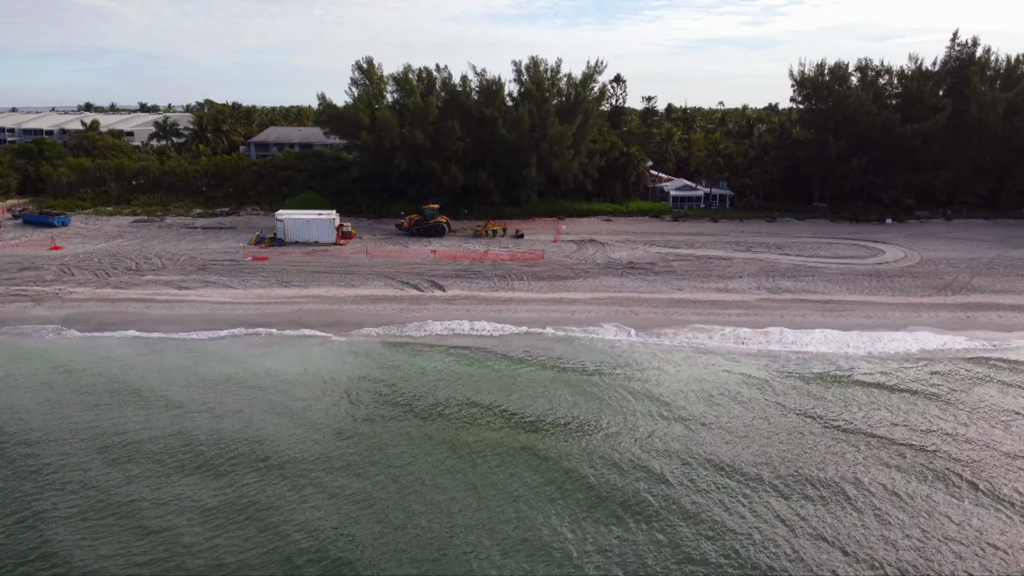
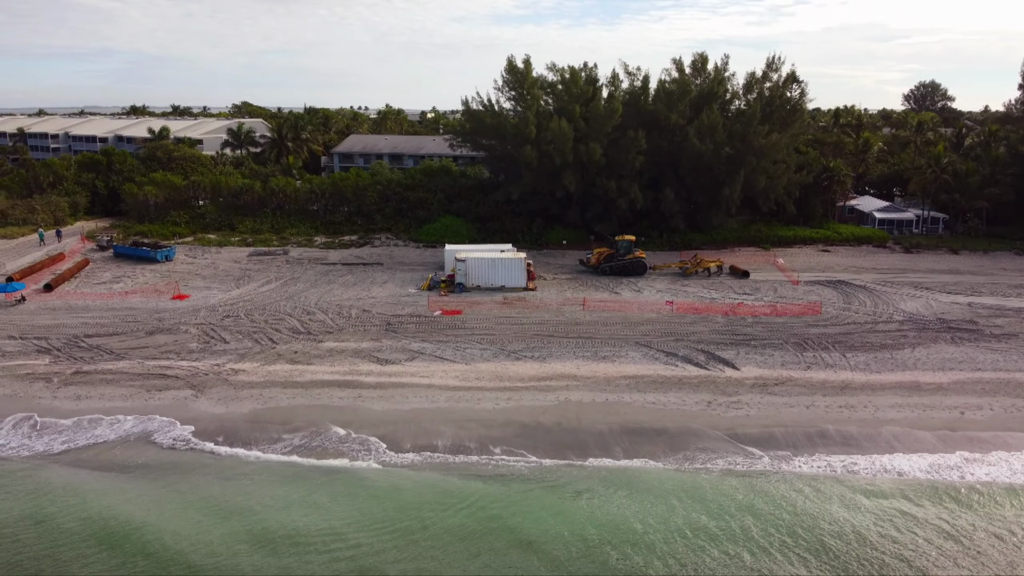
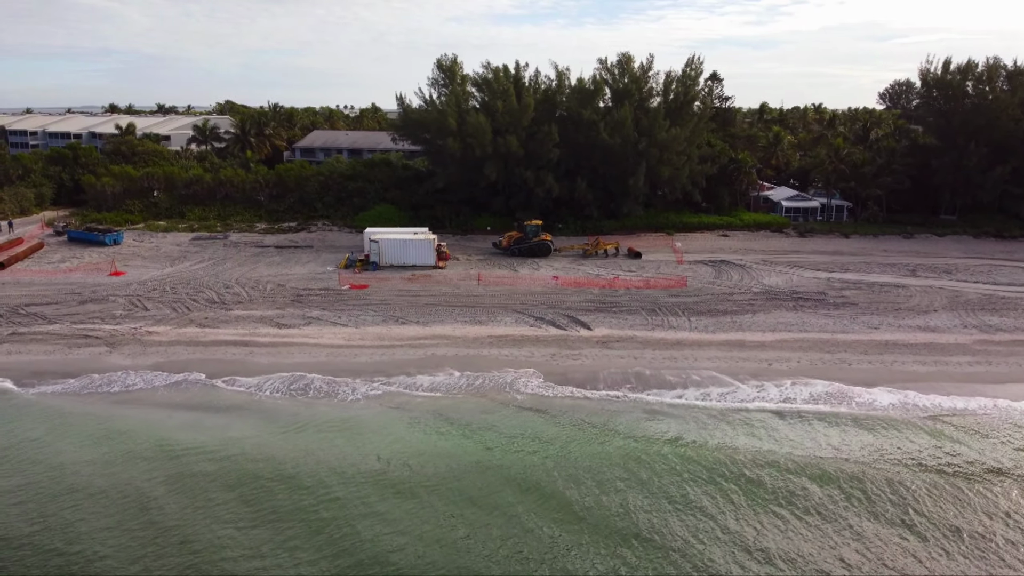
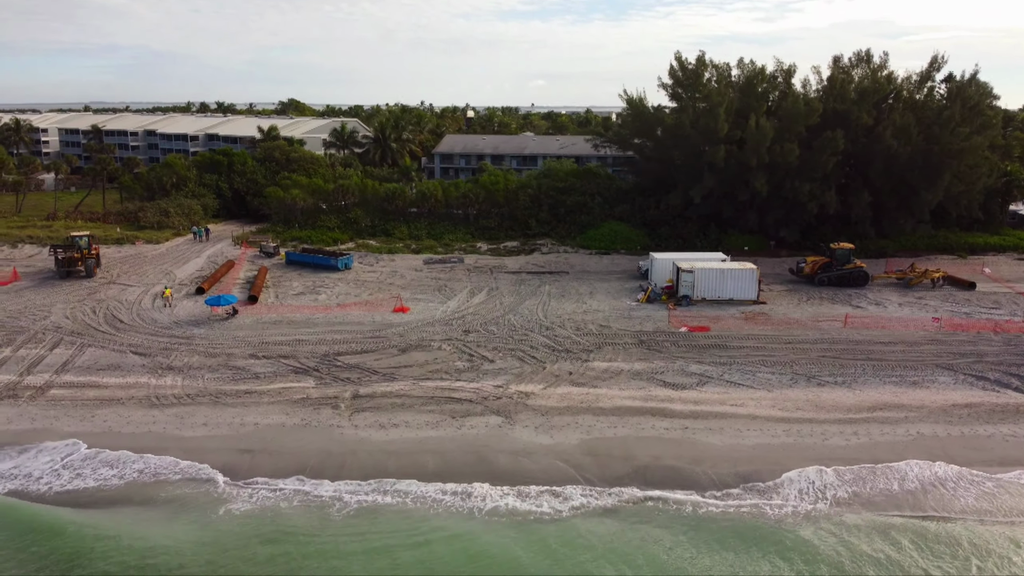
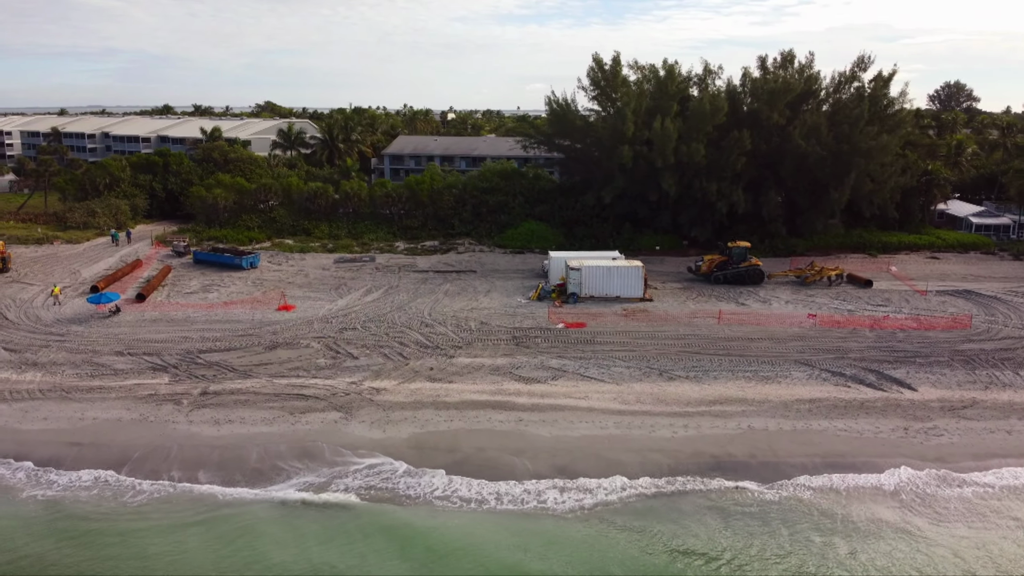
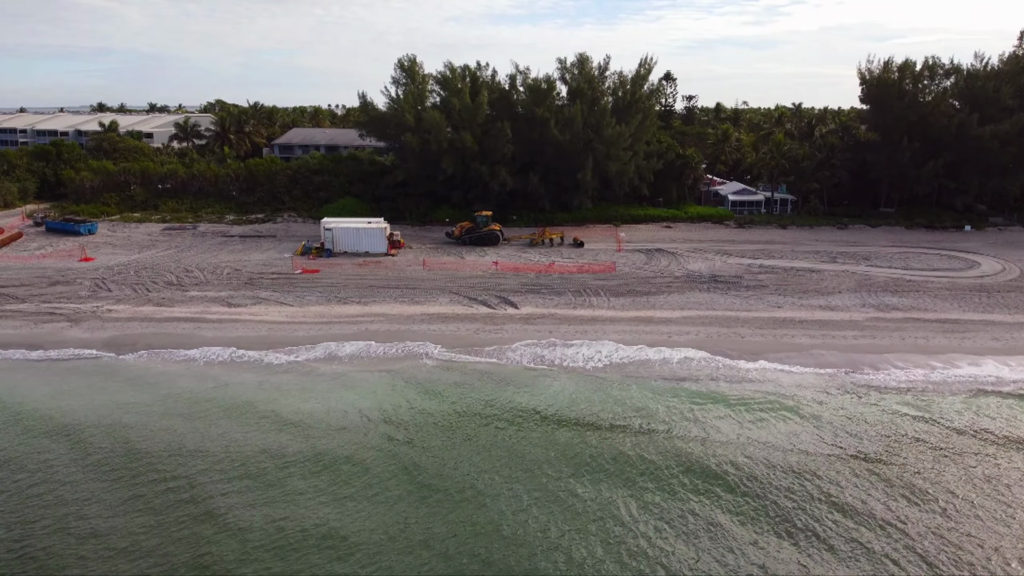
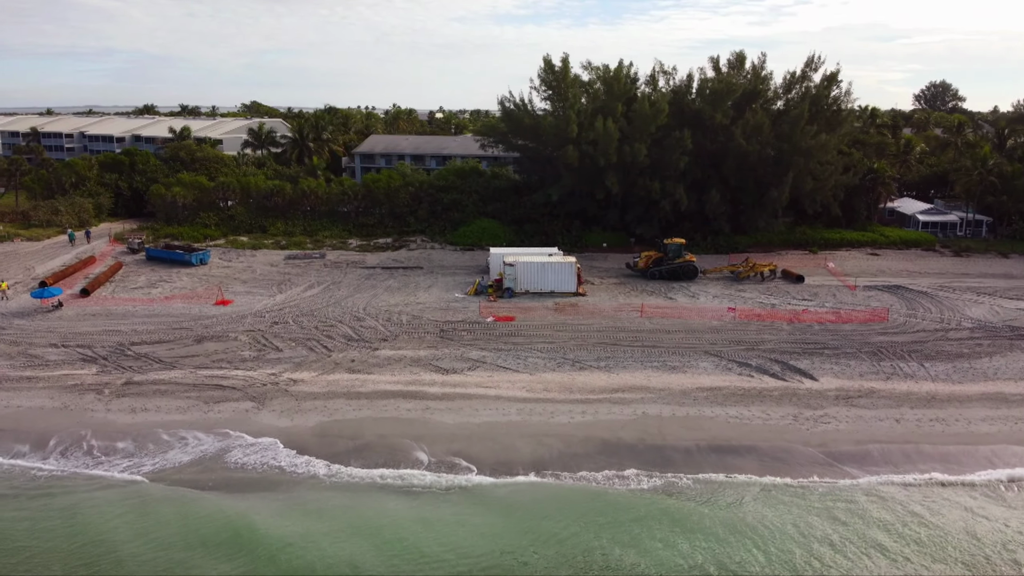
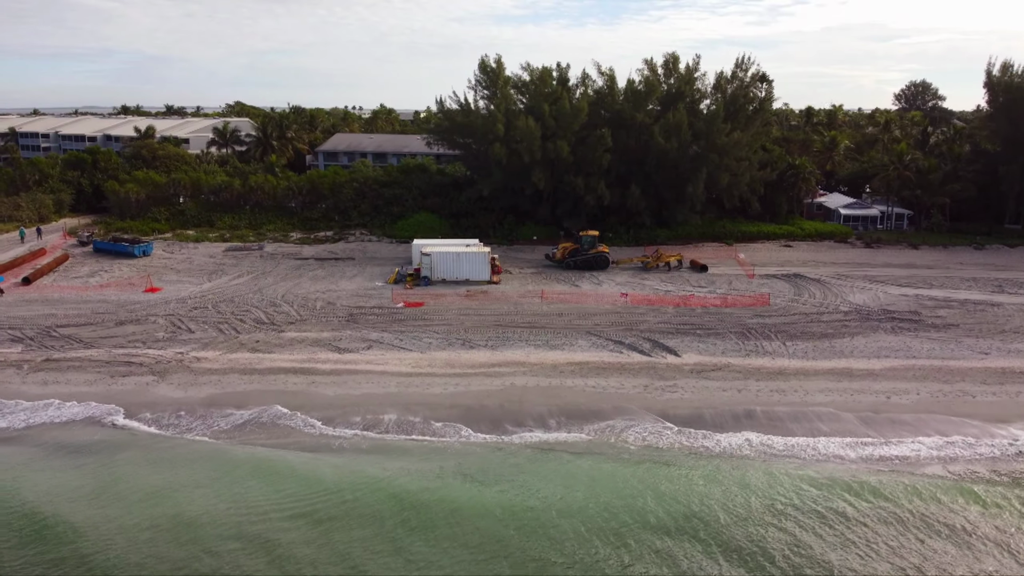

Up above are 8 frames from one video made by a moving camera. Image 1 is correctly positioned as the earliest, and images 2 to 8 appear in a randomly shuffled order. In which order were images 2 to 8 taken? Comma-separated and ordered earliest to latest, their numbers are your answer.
6, 3, 8, 2, 7, 5, 4
